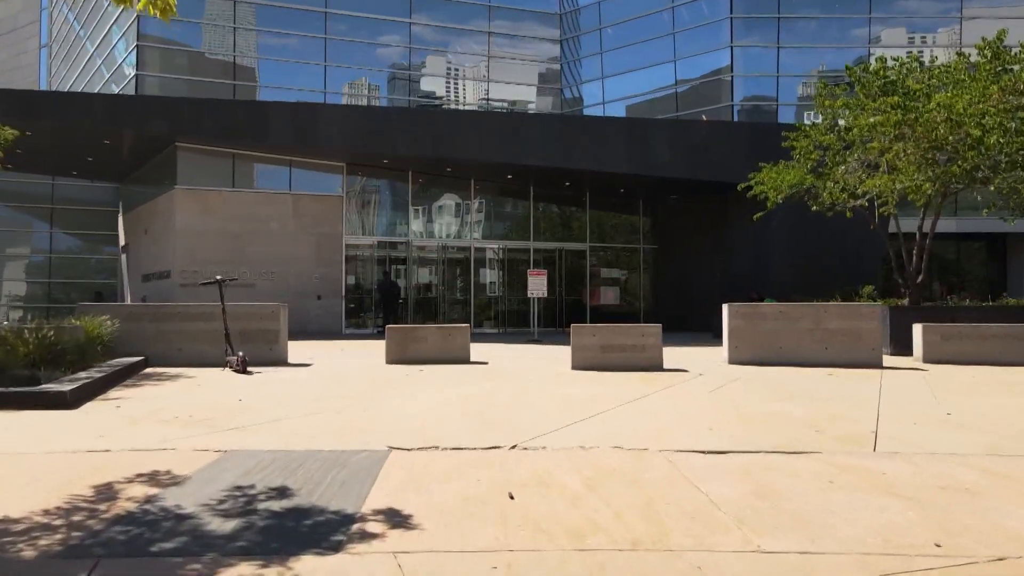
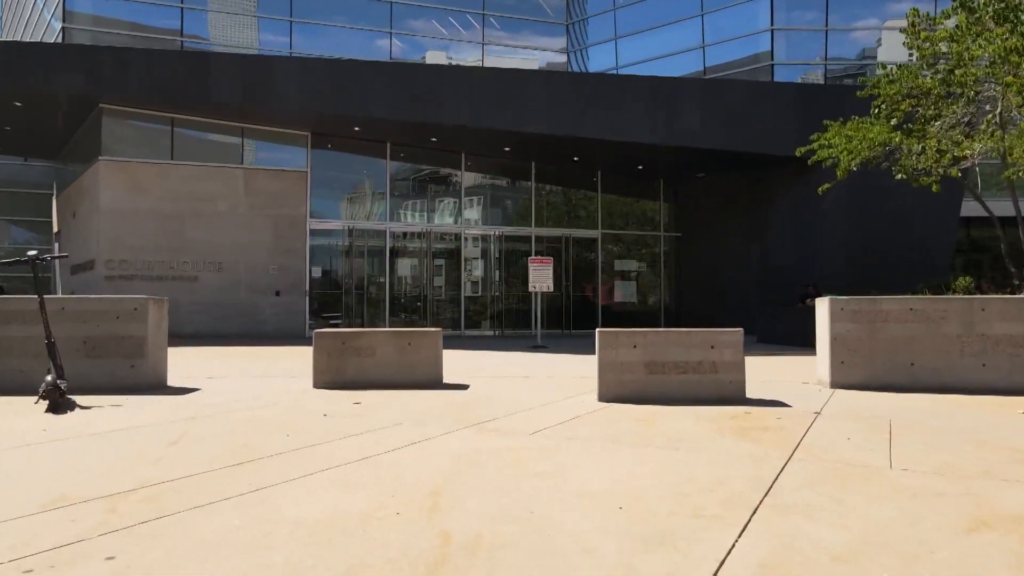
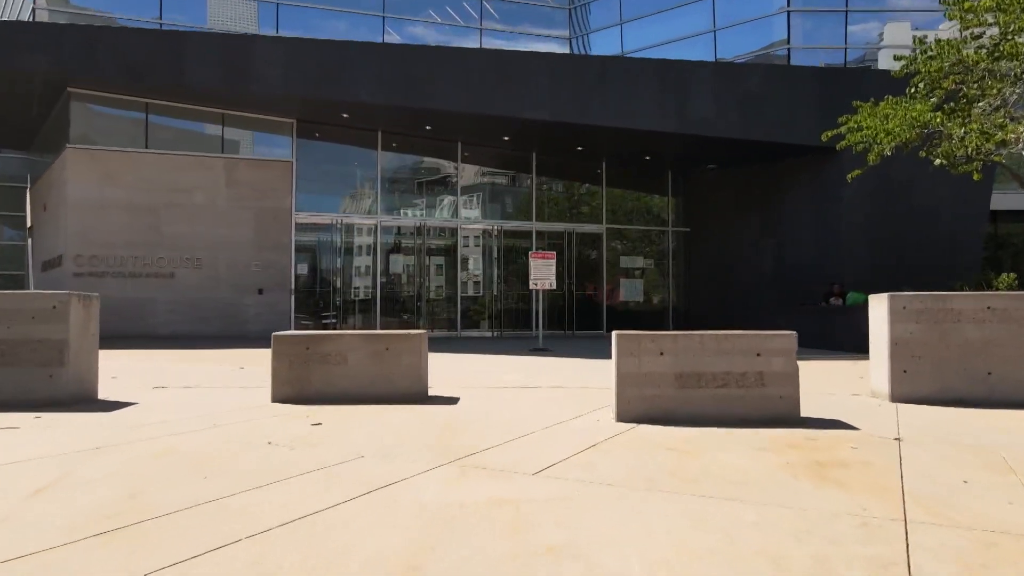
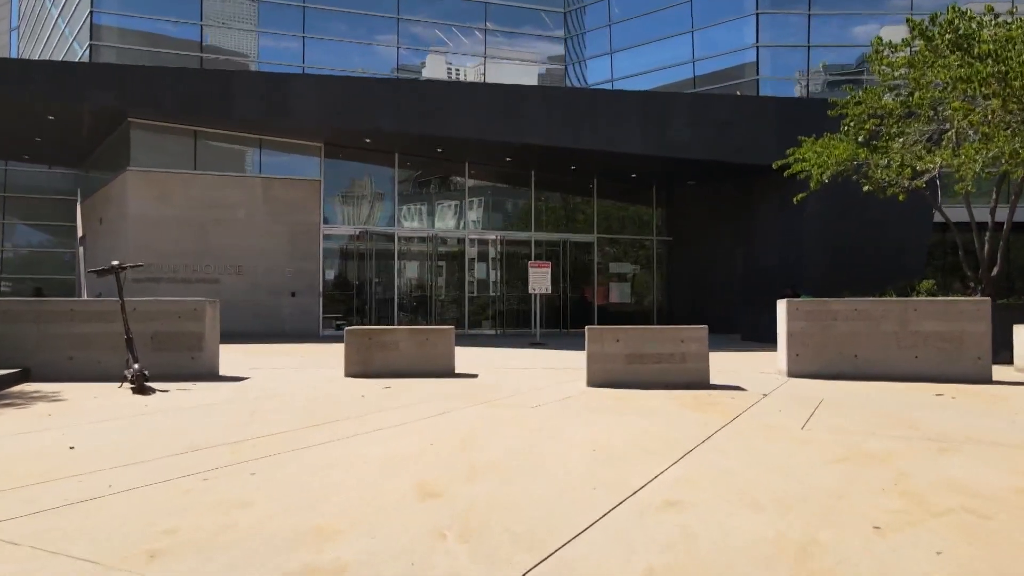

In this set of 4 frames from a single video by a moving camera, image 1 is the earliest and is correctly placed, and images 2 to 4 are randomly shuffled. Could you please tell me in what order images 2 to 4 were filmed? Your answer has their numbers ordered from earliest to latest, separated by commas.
4, 2, 3
